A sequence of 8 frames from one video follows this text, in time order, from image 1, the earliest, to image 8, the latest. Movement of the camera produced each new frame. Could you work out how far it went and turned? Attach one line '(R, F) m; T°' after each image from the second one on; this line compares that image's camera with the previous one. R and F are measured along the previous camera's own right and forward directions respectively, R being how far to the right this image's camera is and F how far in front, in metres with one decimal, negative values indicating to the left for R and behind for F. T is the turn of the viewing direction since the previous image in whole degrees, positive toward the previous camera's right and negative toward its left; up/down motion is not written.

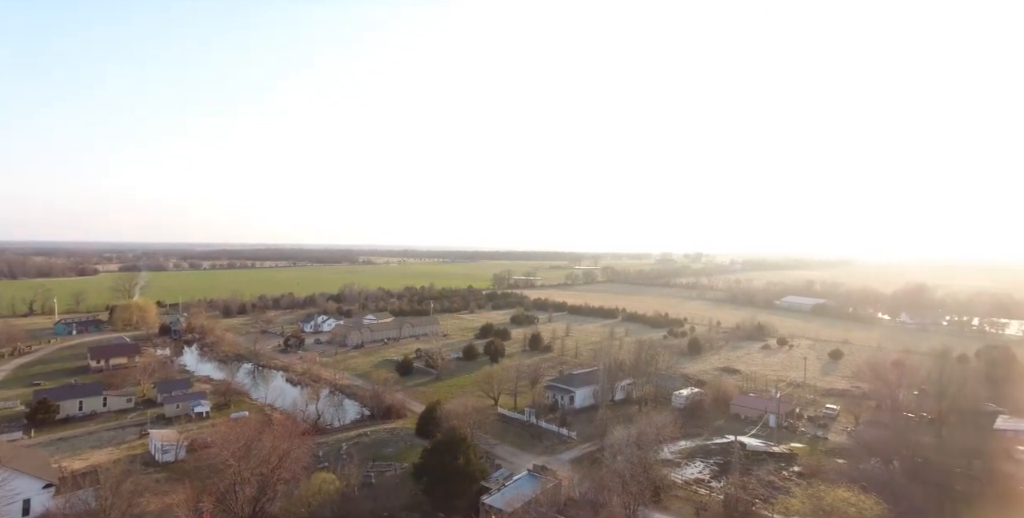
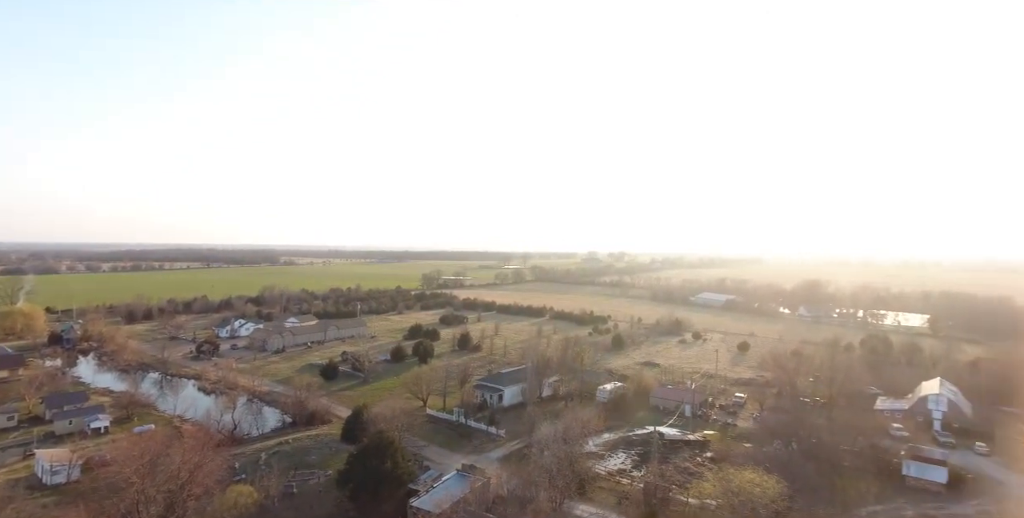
(+0.2, -2.0) m; +6°
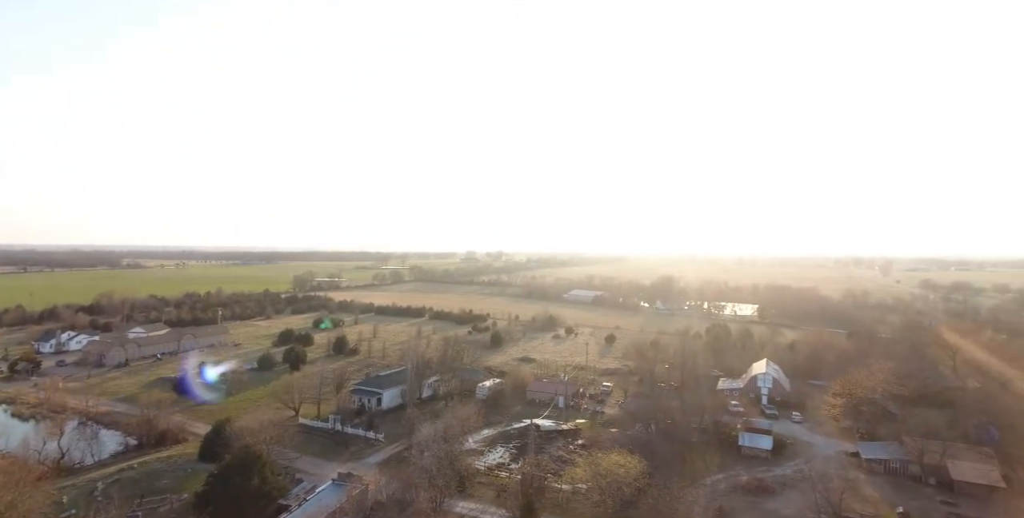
(+0.1, -2.6) m; +11°
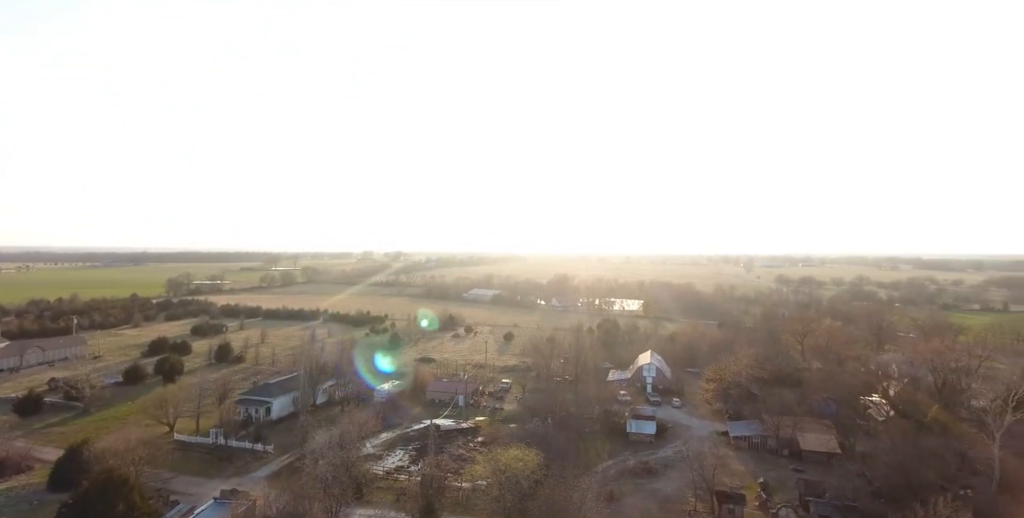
(0.0, -1.6) m; +9°
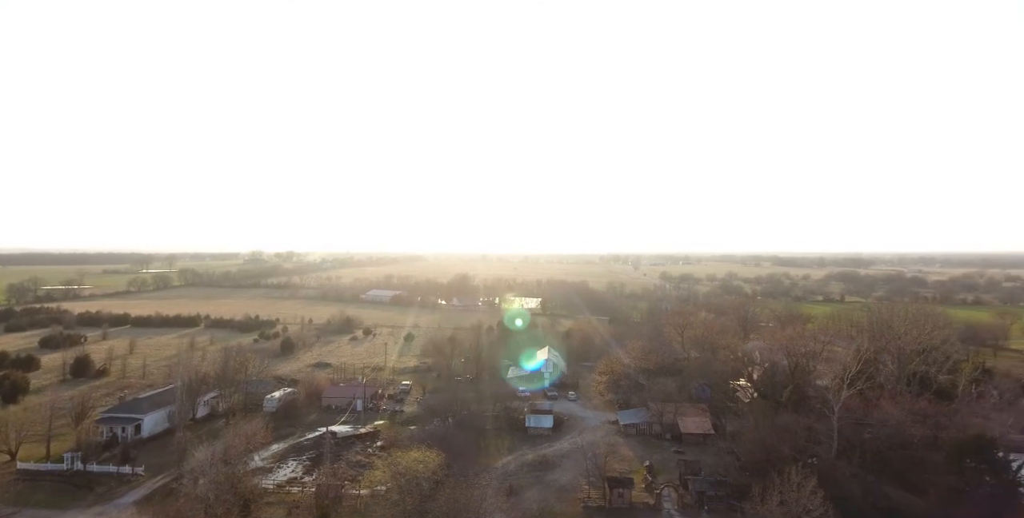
(+0.1, -1.1) m; +9°
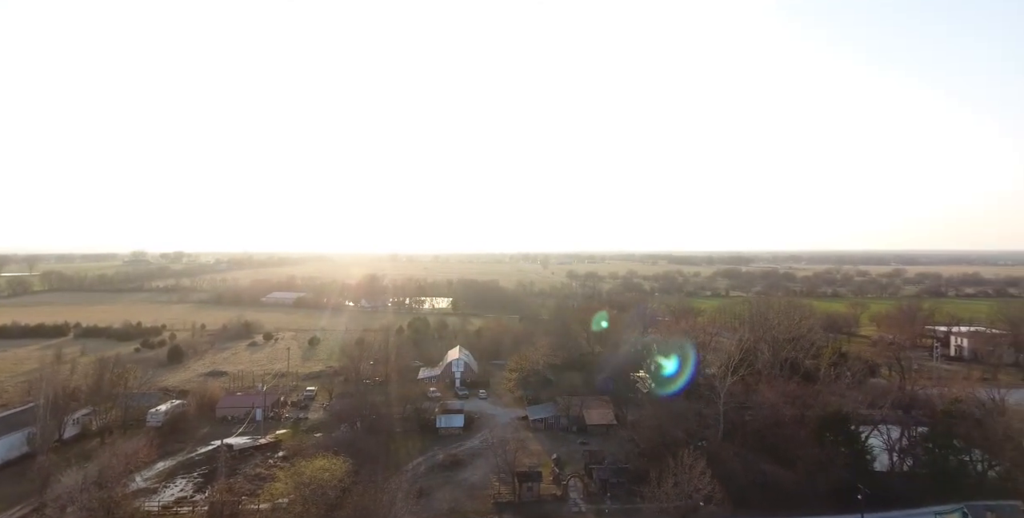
(+0.1, -0.6) m; +8°
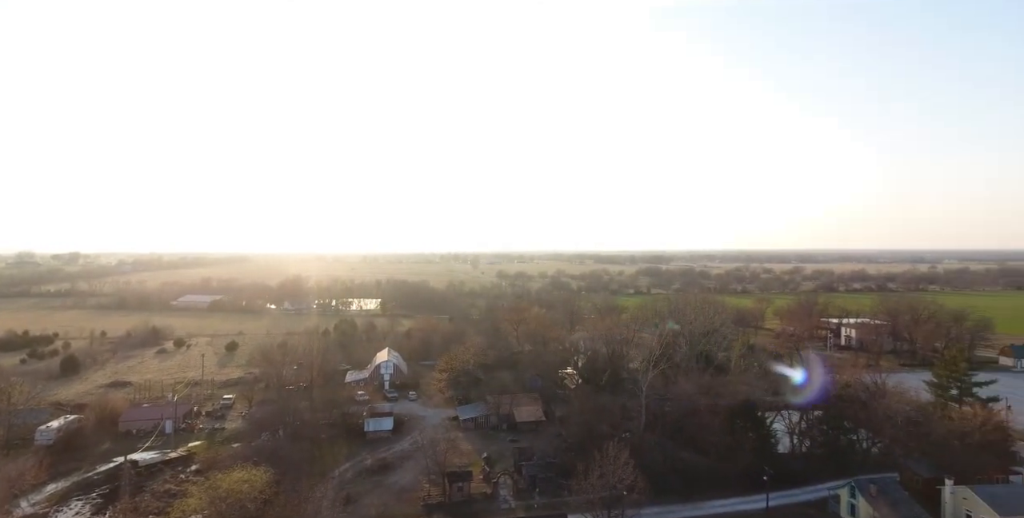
(0.0, -0.4) m; +6°
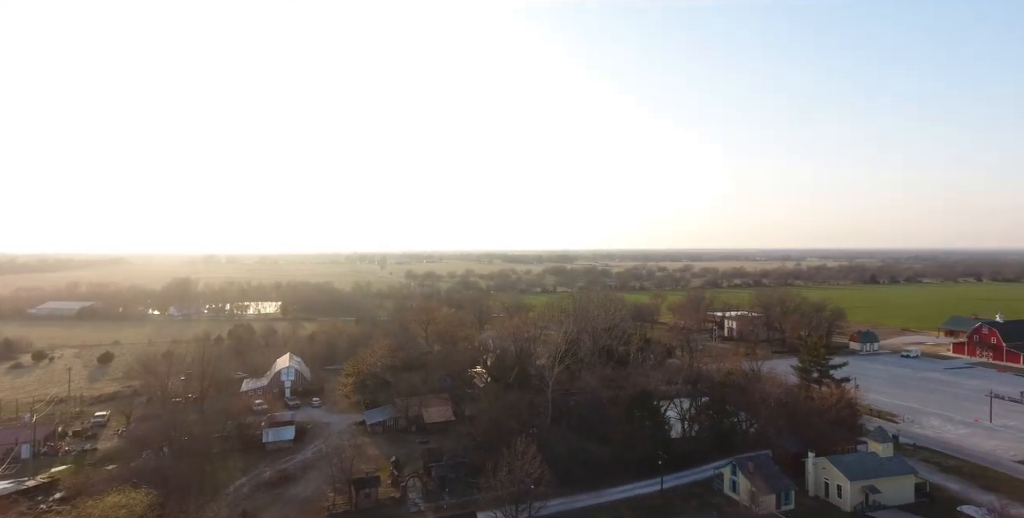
(0.0, -0.5) m; +8°
